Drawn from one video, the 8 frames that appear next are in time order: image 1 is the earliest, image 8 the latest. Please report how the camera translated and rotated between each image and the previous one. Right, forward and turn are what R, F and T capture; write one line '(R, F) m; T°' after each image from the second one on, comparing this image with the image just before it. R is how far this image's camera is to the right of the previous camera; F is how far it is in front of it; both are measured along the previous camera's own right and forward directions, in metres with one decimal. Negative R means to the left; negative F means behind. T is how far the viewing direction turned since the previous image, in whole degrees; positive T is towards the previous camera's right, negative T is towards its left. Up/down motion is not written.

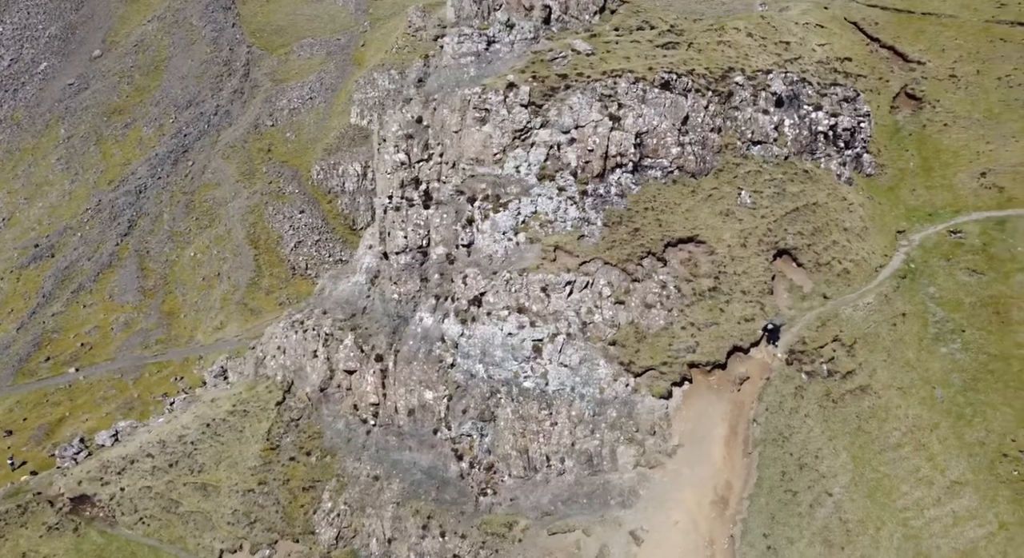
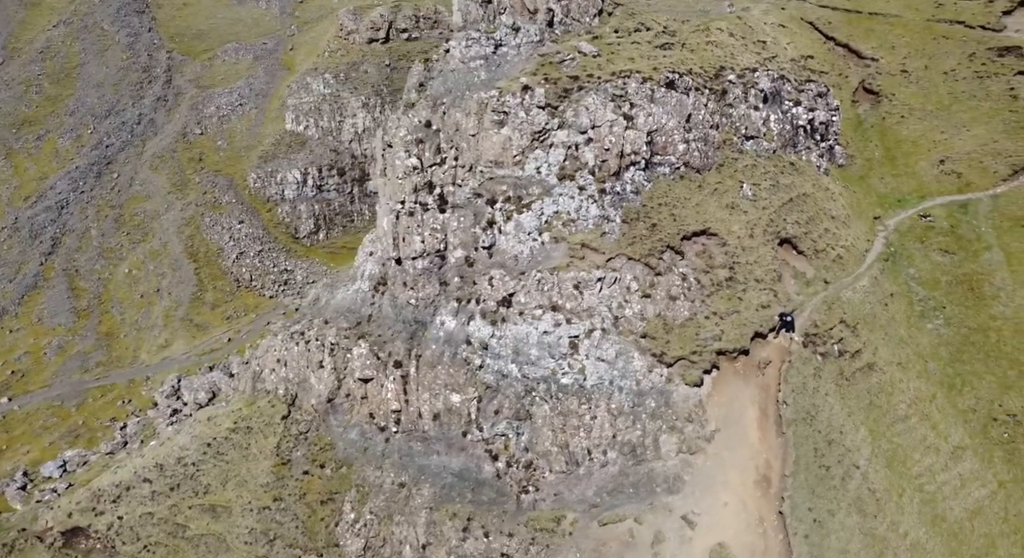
(-8.6, -0.4) m; +7°
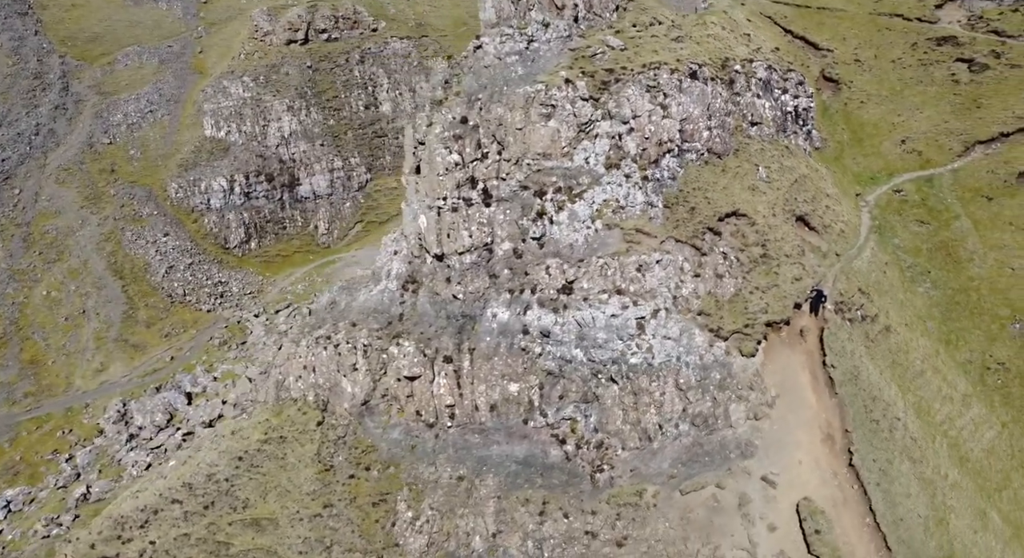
(-13.4, -0.3) m; +9°
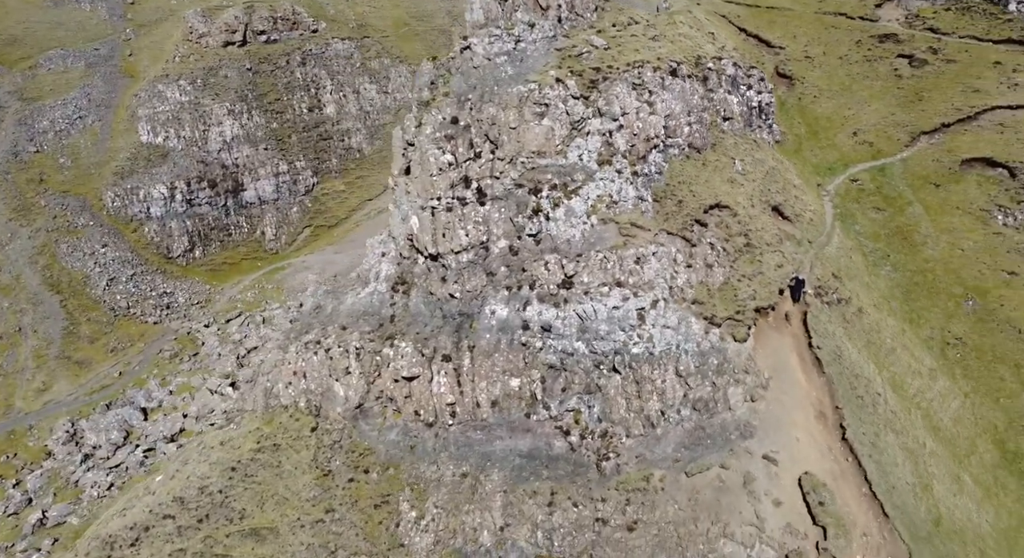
(-5.7, -0.7) m; +5°
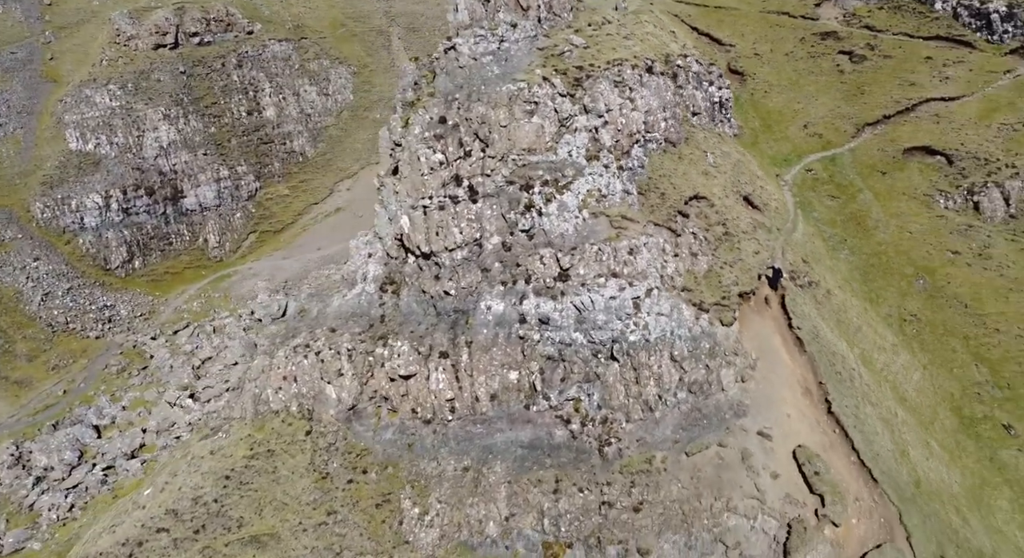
(-5.9, -1.1) m; +6°
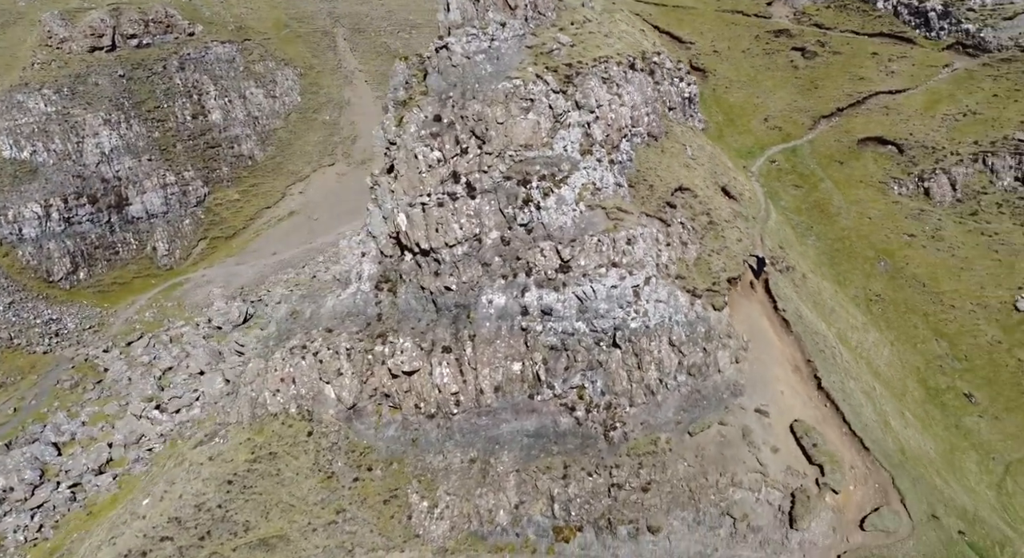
(-6.1, -1.2) m; +5°
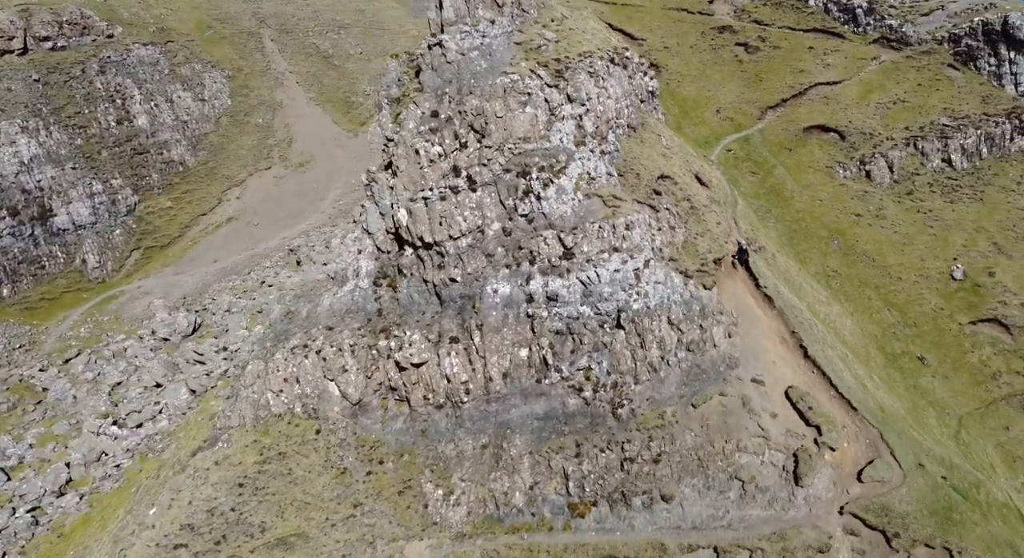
(-8.7, -1.6) m; +7°
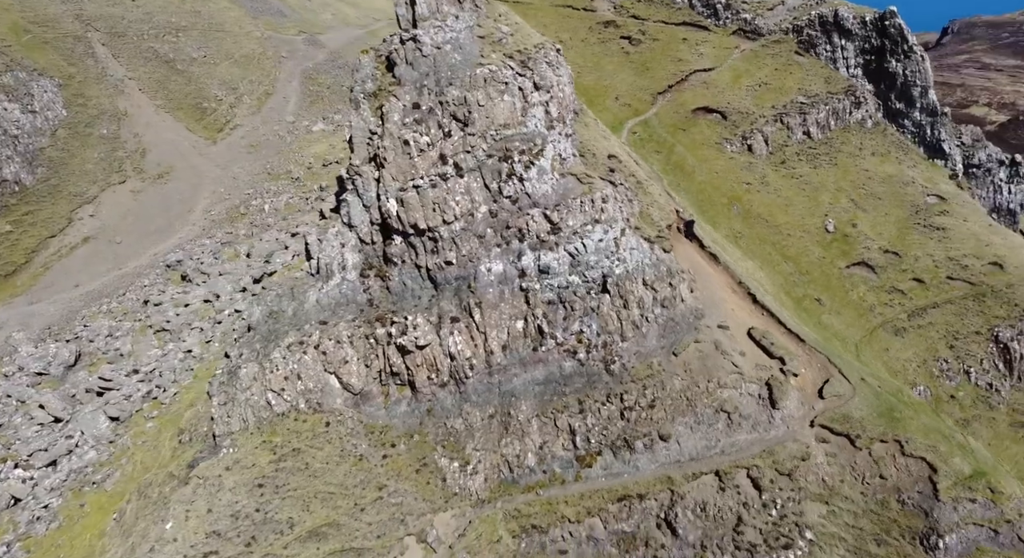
(-18.0, -2.4) m; +15°
